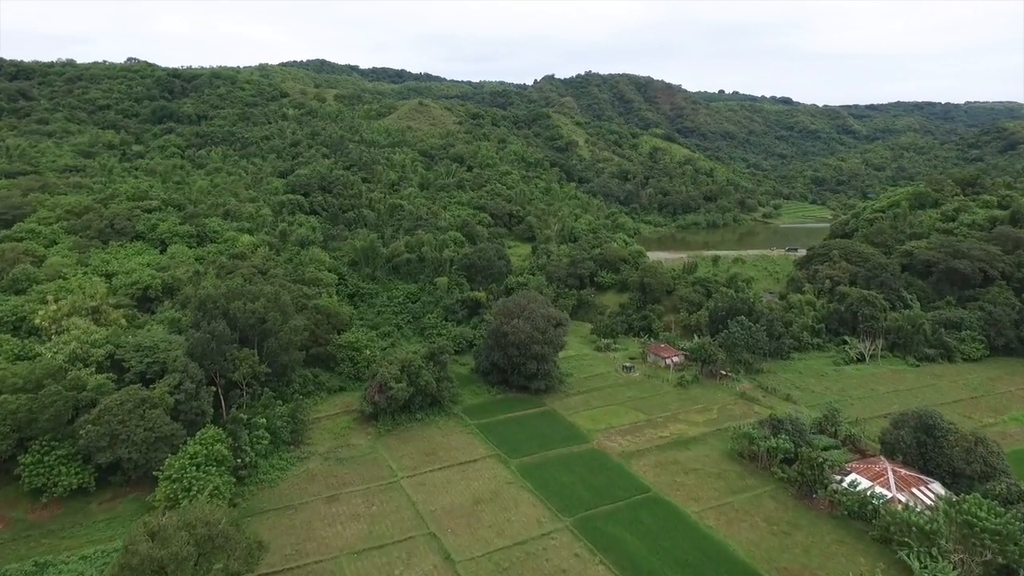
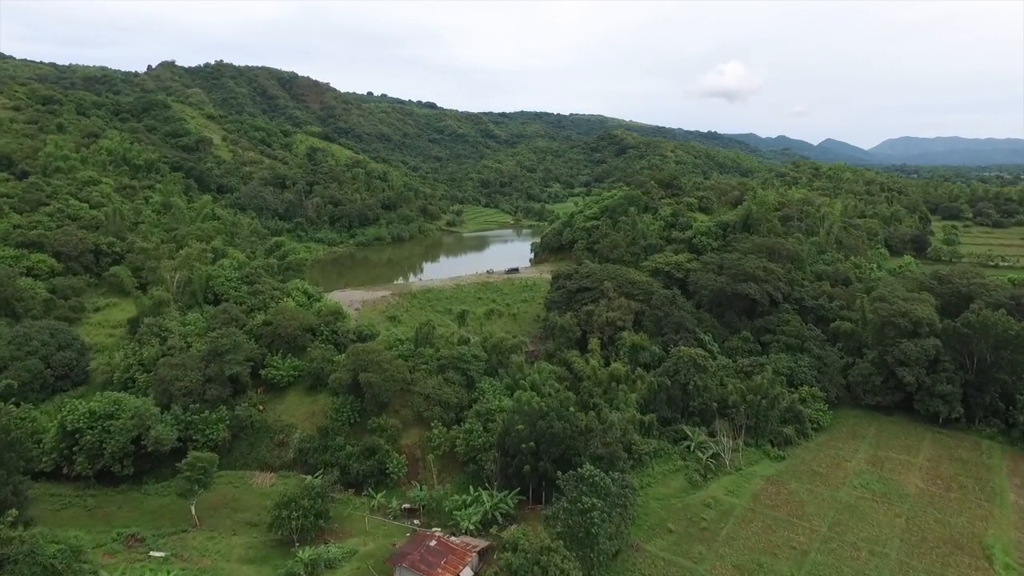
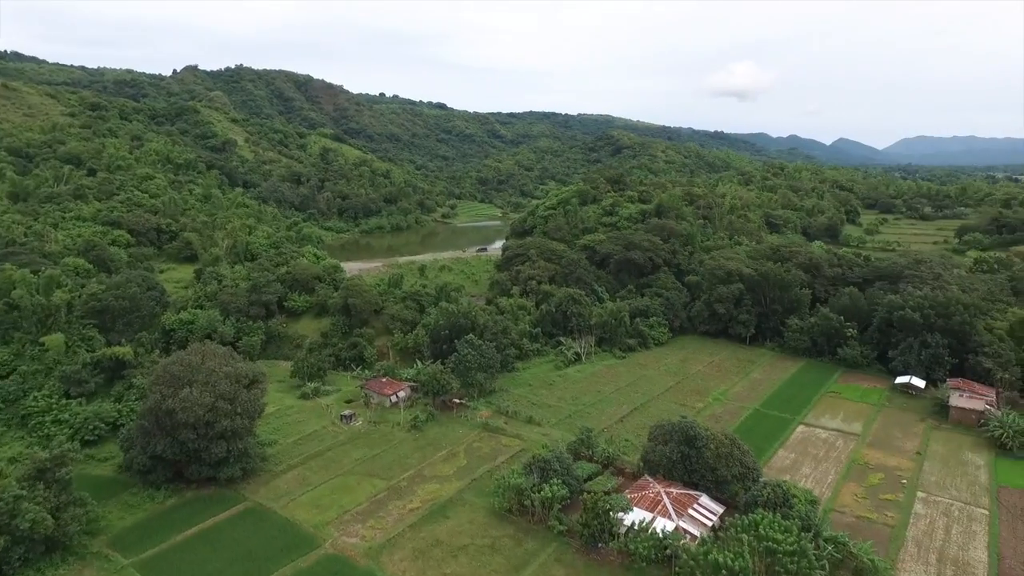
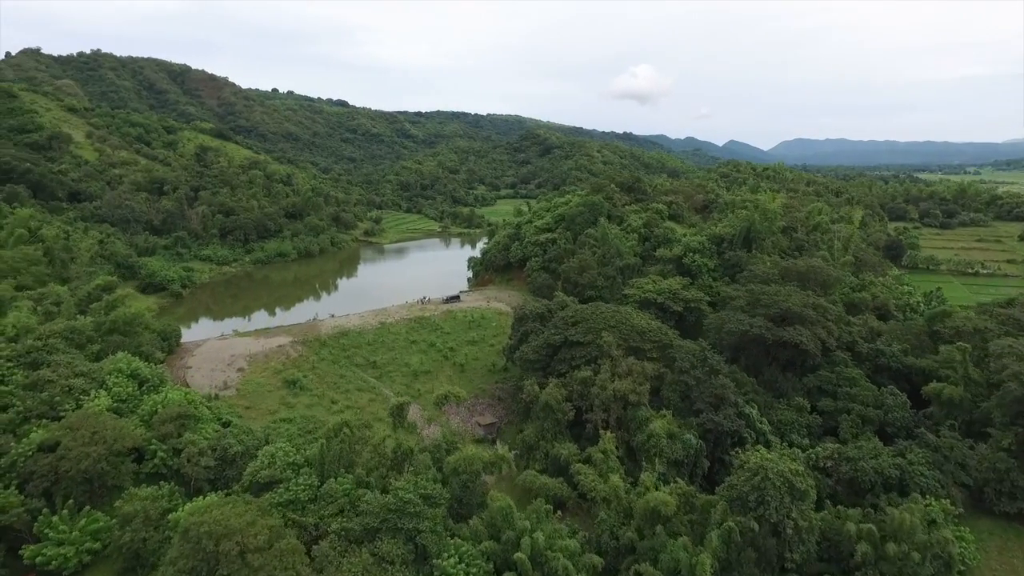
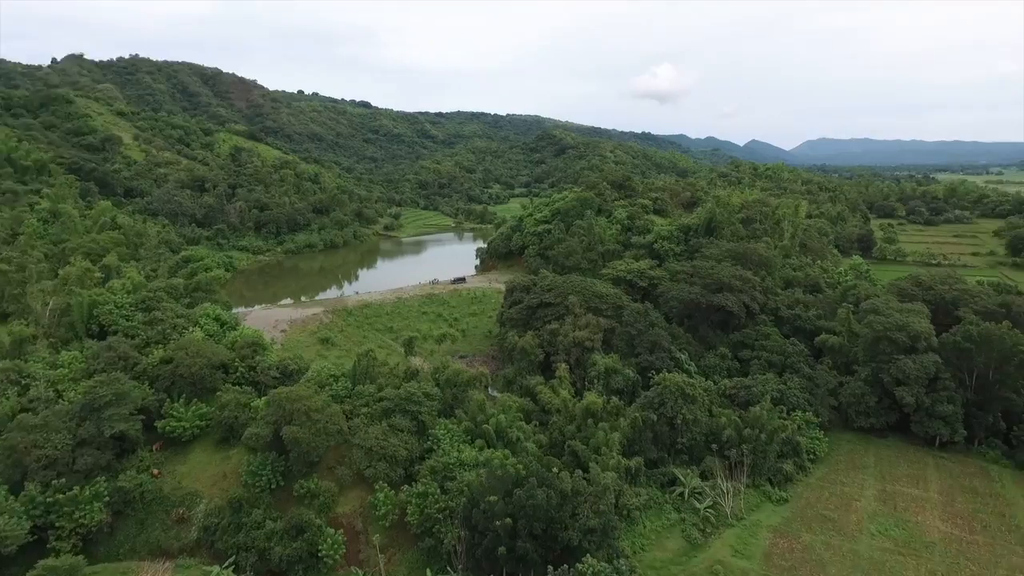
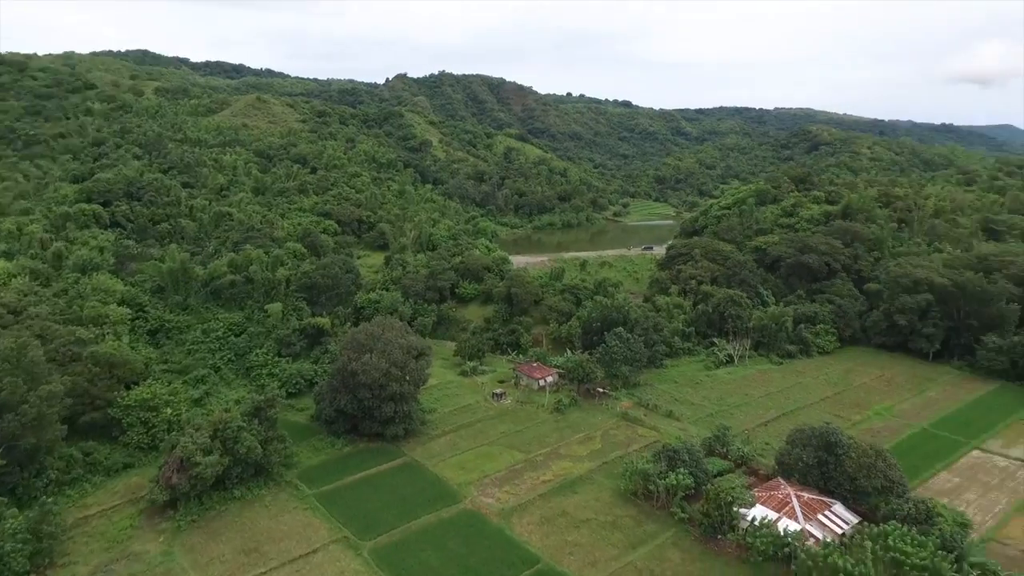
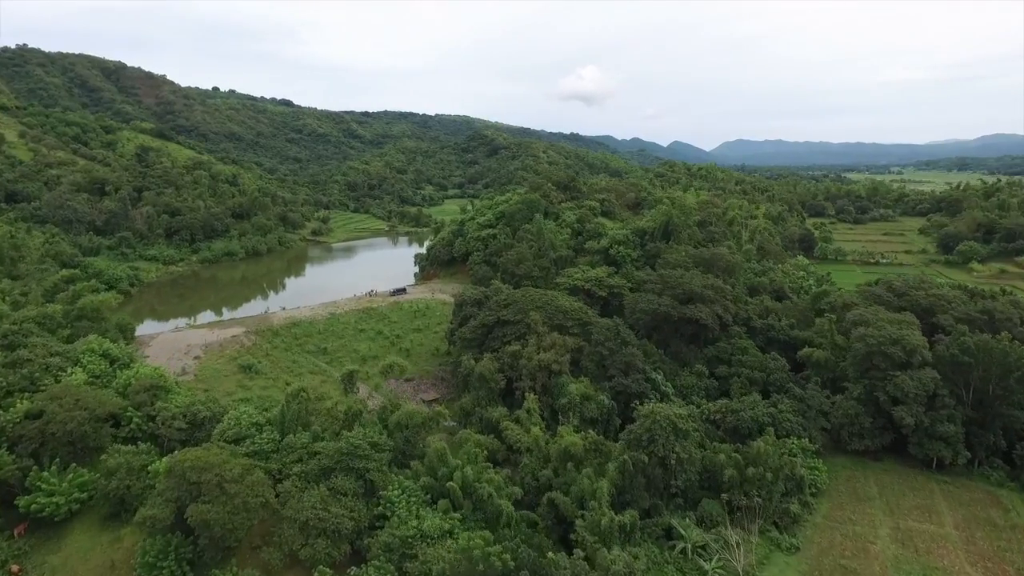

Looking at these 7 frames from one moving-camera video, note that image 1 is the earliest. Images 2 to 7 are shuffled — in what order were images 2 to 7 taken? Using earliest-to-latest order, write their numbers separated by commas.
6, 3, 2, 5, 7, 4
